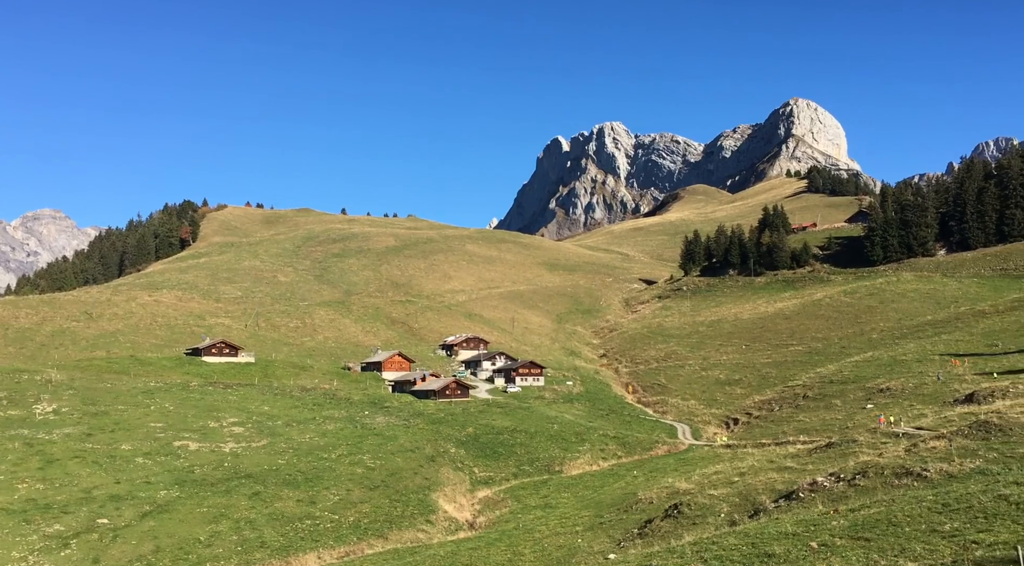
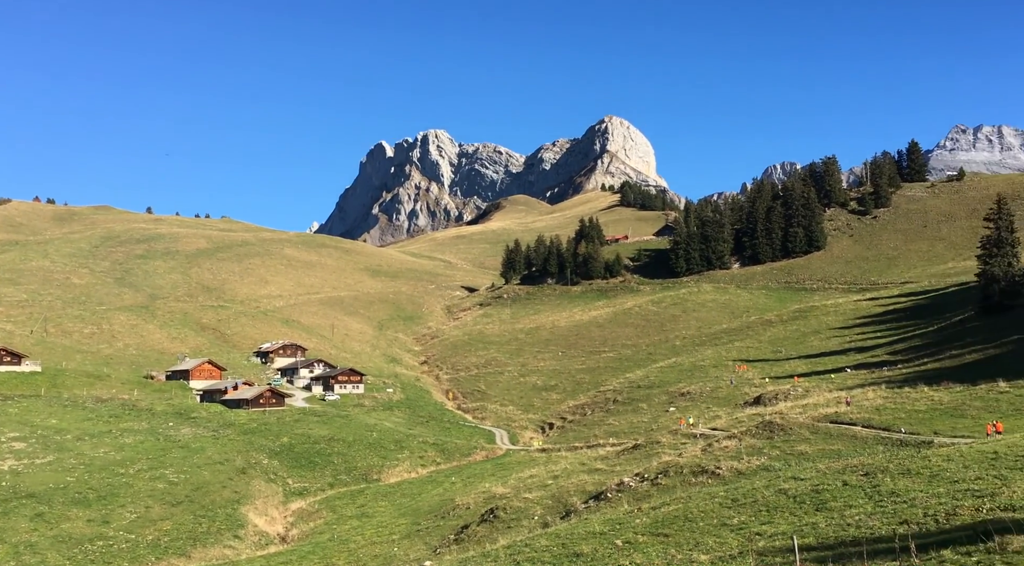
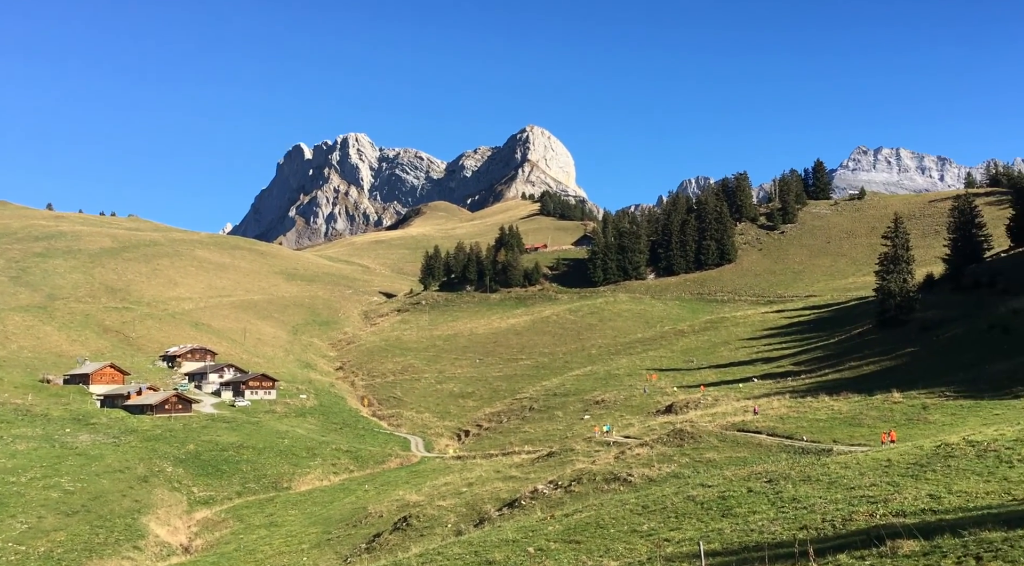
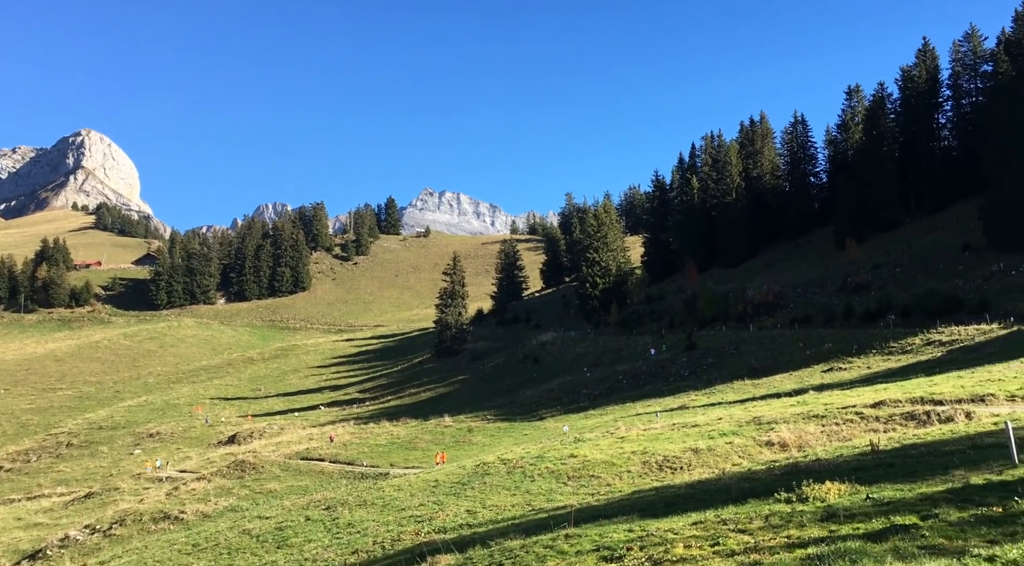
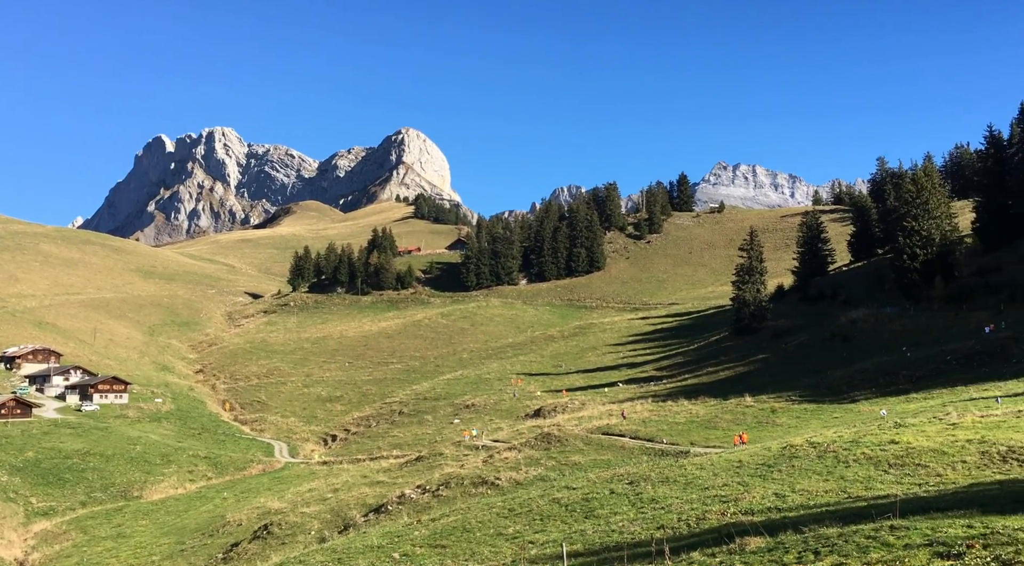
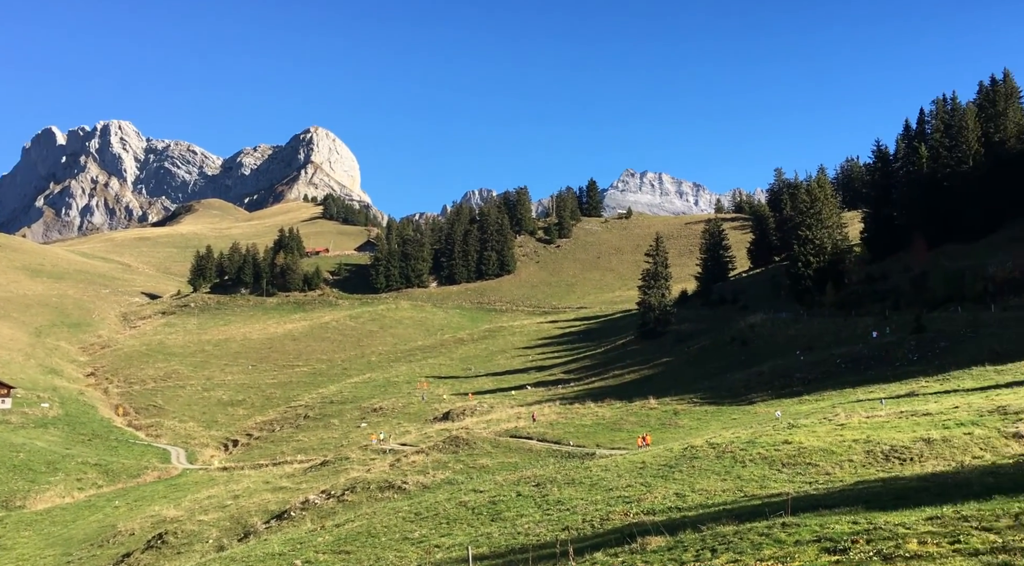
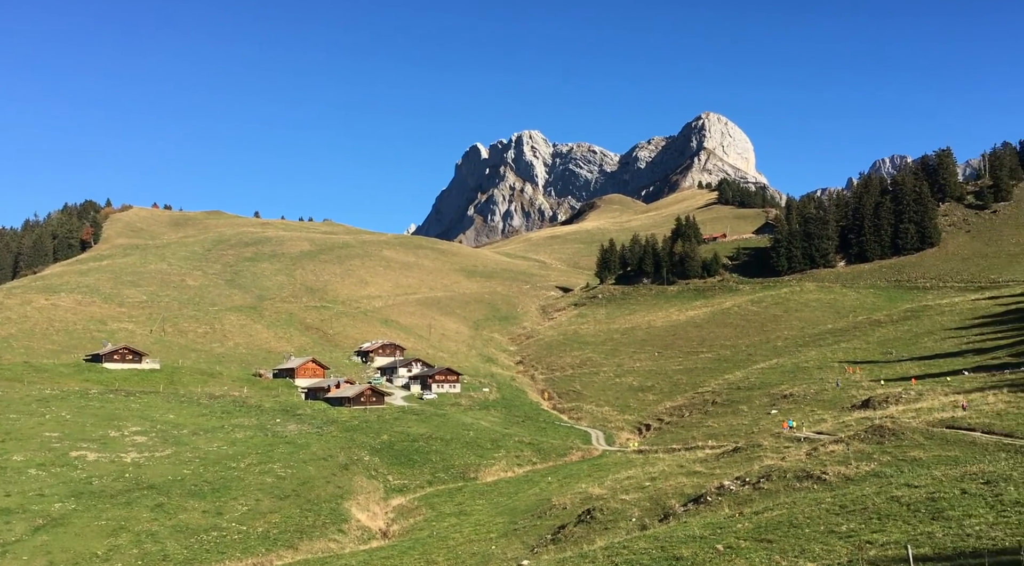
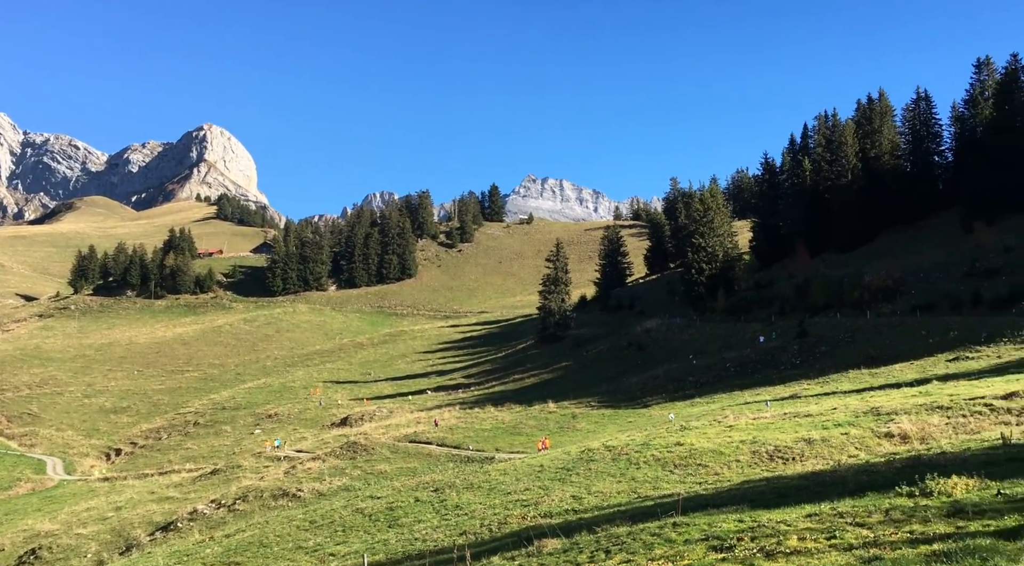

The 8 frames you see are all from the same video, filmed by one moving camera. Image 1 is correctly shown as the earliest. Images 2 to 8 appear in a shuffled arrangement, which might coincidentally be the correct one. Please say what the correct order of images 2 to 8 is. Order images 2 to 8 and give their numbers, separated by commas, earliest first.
7, 2, 3, 5, 6, 8, 4
